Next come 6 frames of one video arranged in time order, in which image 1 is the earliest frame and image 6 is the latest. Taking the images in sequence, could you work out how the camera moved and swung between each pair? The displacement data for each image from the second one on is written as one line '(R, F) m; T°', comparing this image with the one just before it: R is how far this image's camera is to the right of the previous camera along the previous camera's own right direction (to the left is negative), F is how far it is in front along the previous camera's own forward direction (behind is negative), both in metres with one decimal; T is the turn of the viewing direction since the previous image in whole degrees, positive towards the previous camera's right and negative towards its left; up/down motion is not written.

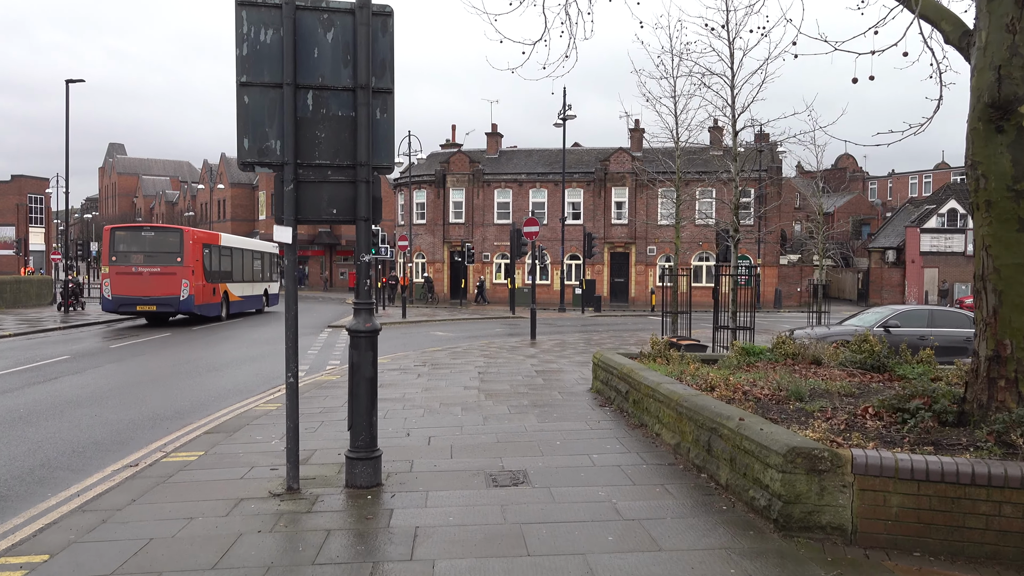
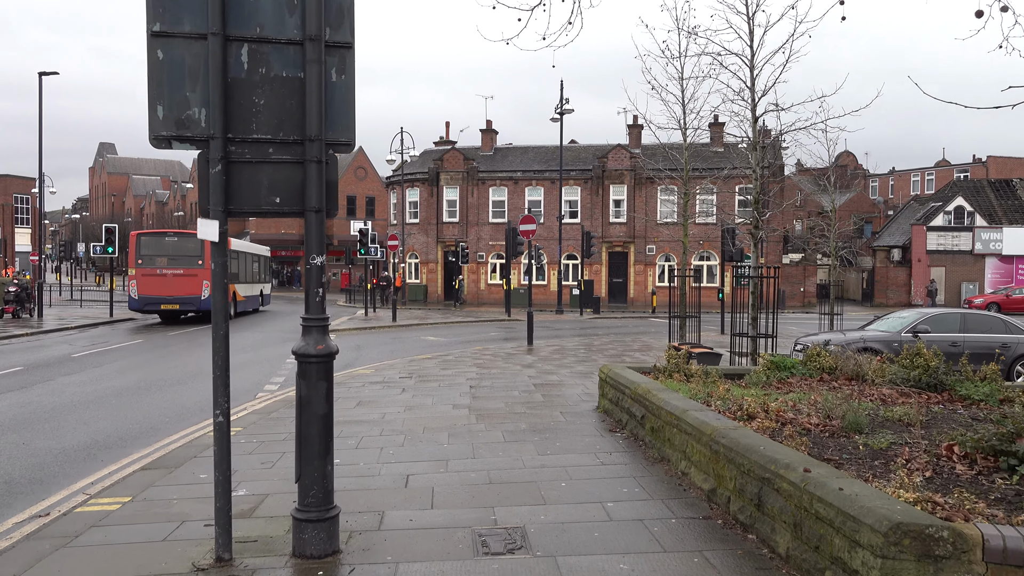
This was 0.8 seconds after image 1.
(0.0, +1.2) m; 0°
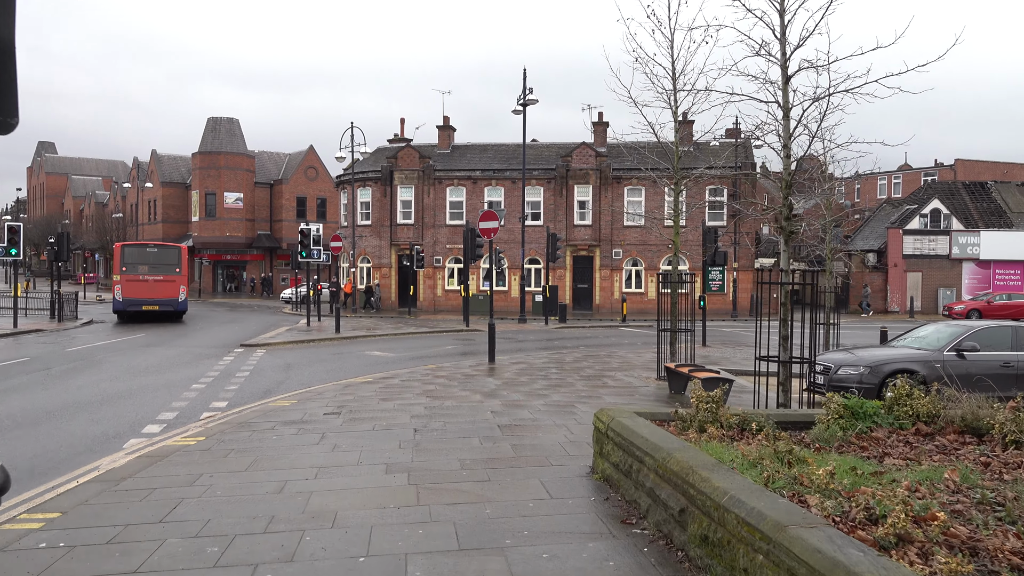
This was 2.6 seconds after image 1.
(0.0, +2.6) m; +3°
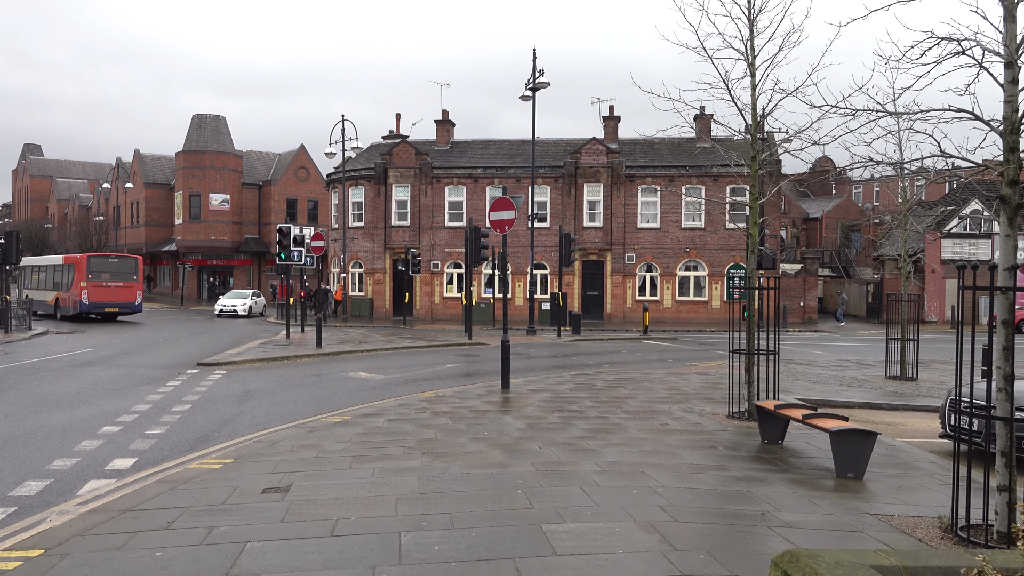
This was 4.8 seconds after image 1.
(-0.3, +3.2) m; 0°
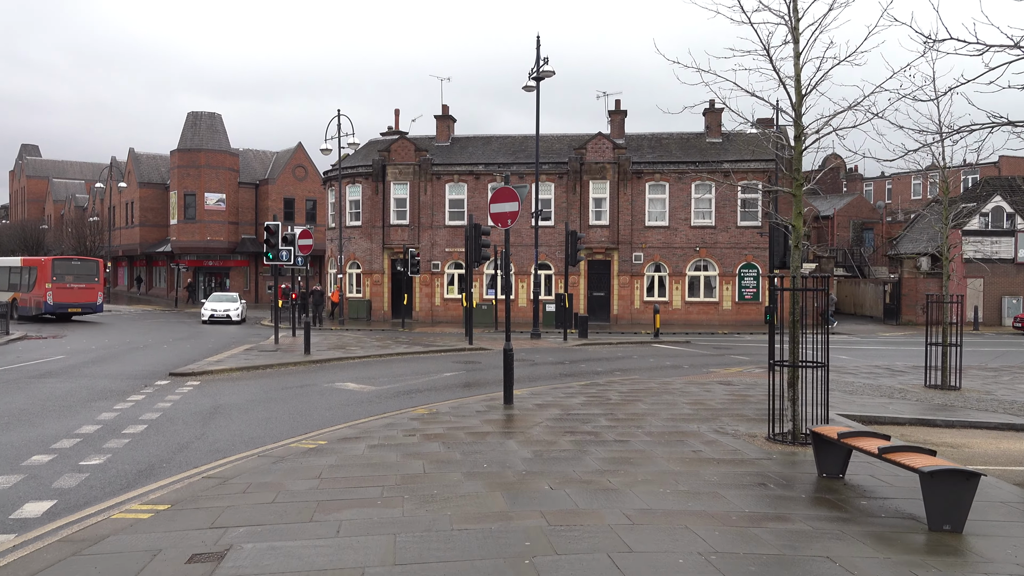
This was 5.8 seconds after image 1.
(0.0, +1.4) m; 0°
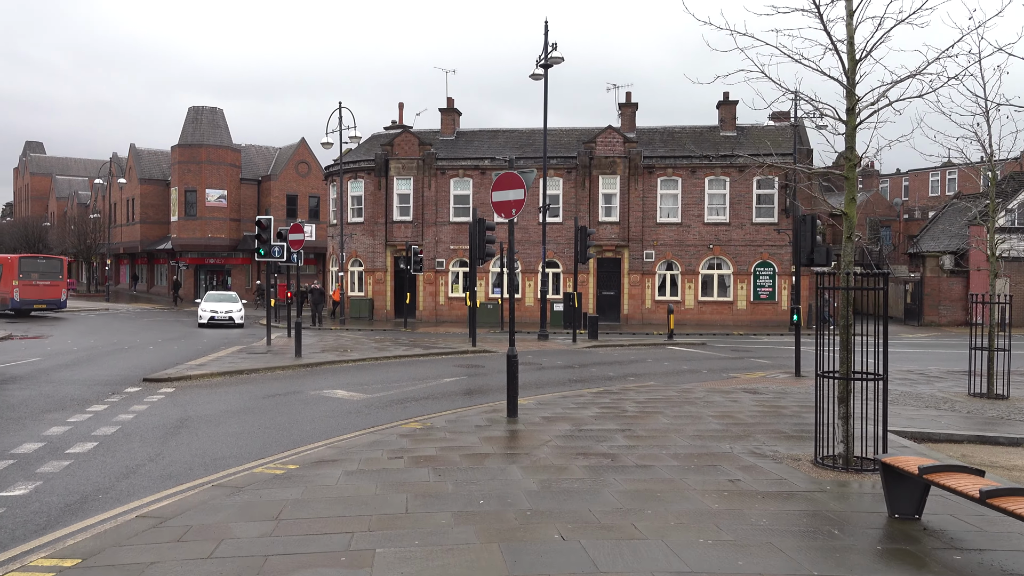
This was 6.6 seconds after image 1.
(0.0, +1.2) m; -1°
